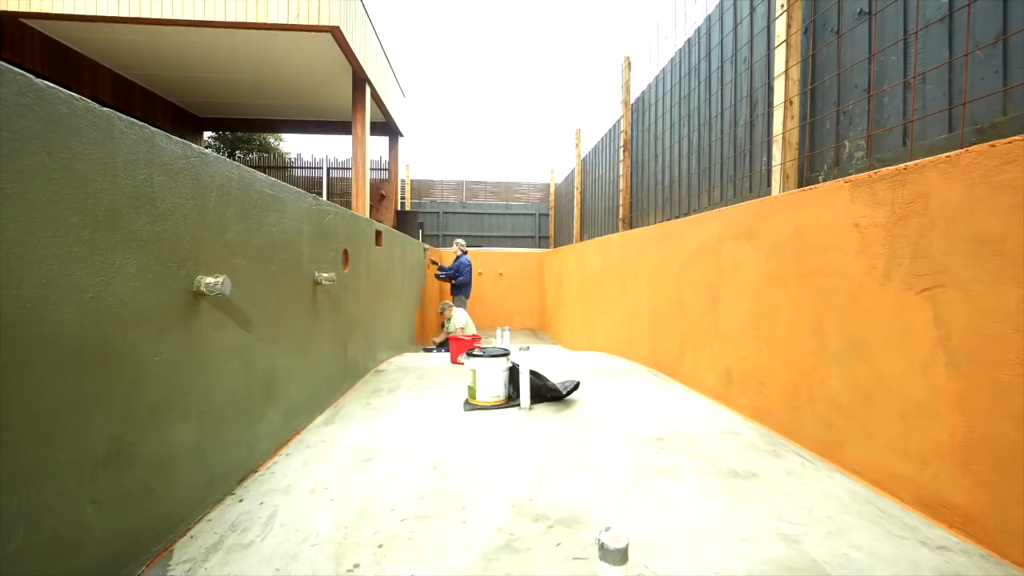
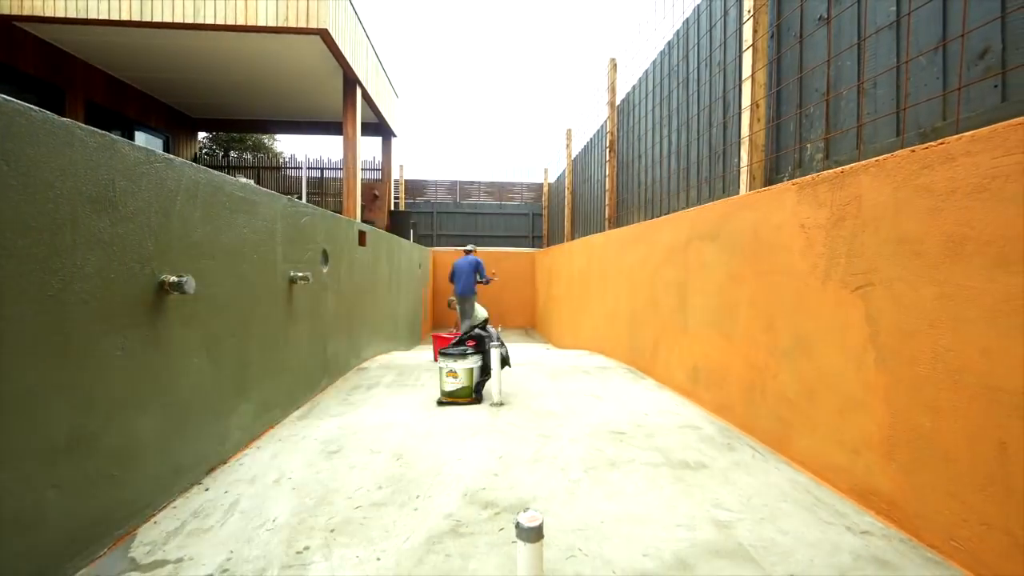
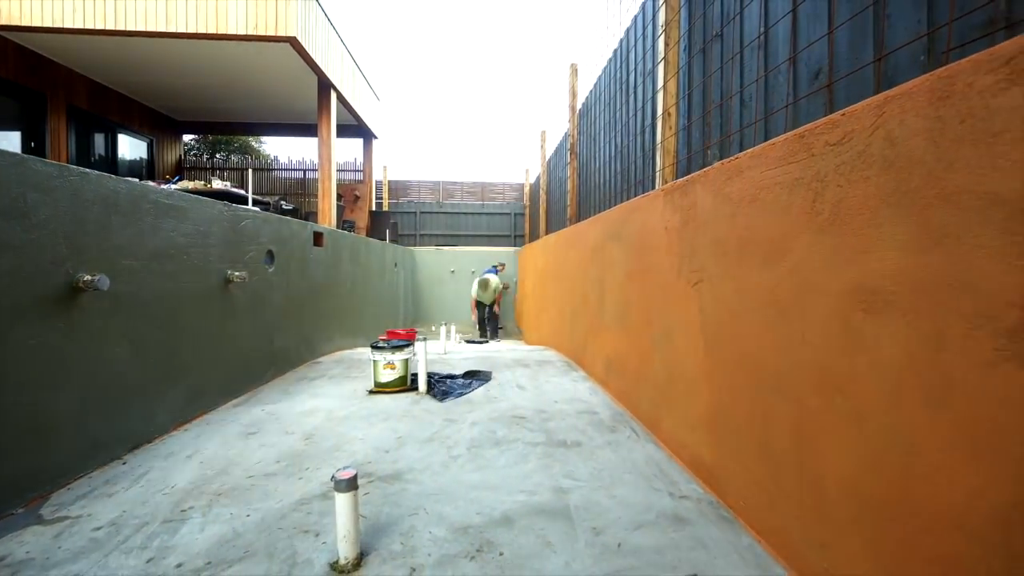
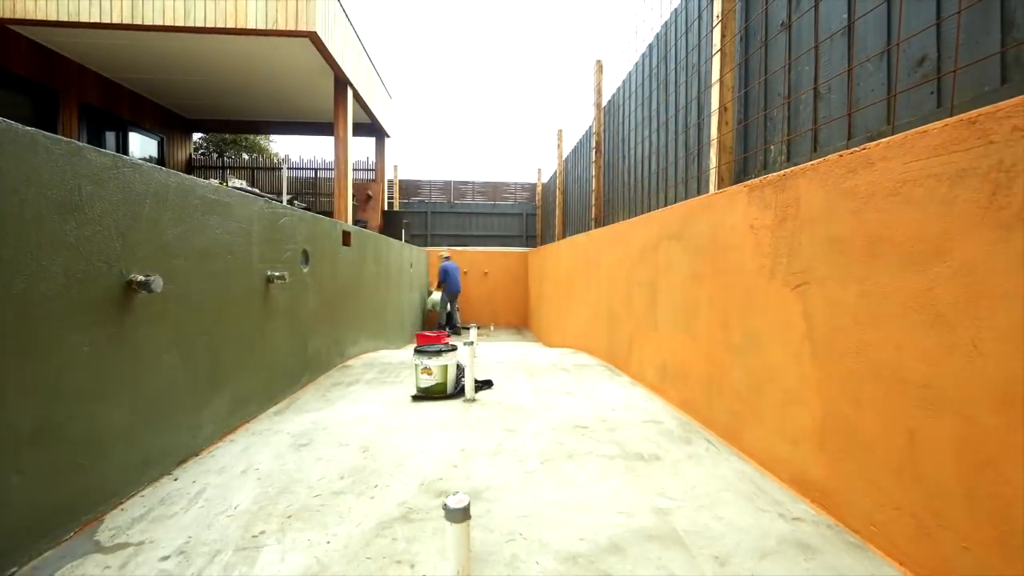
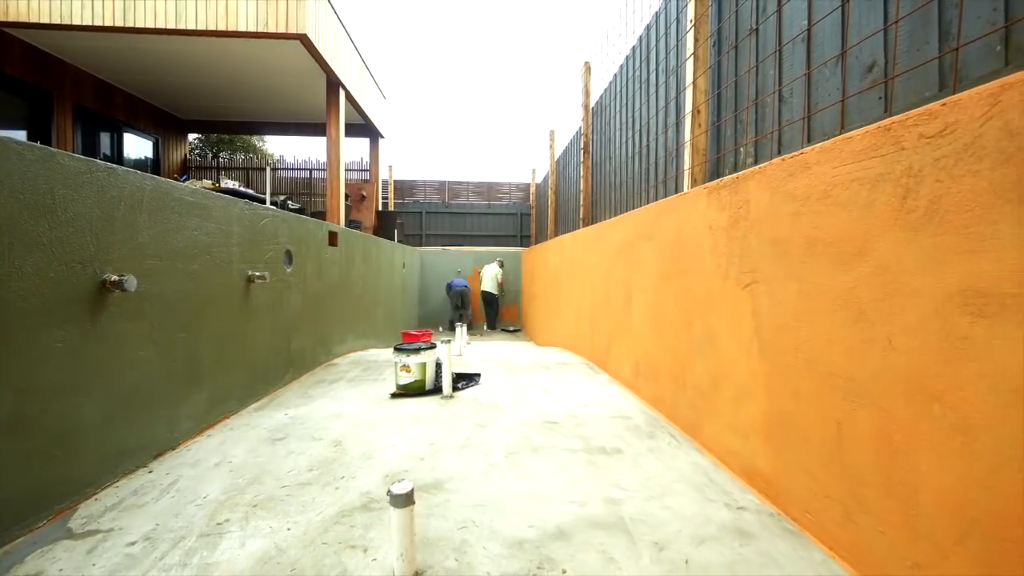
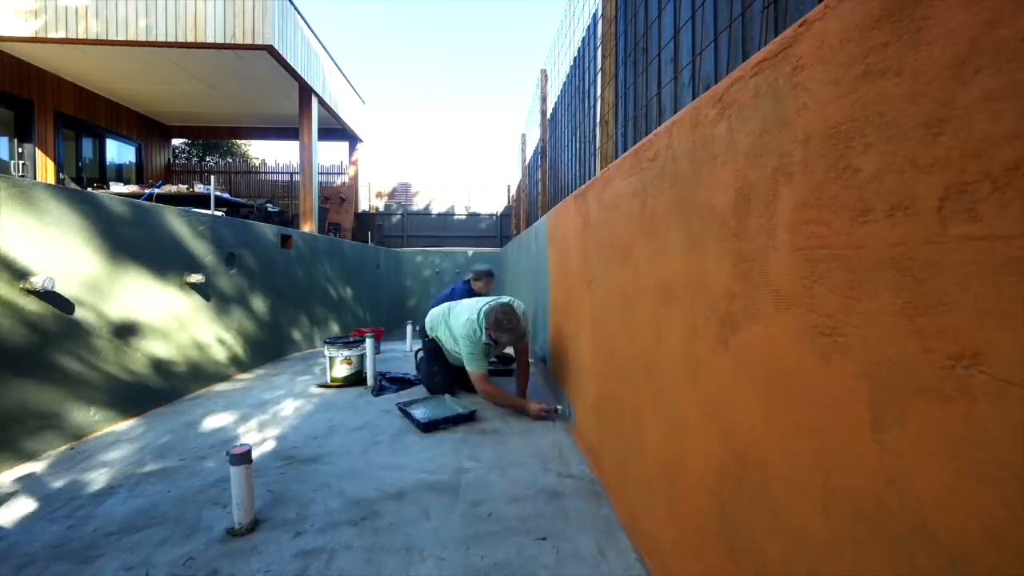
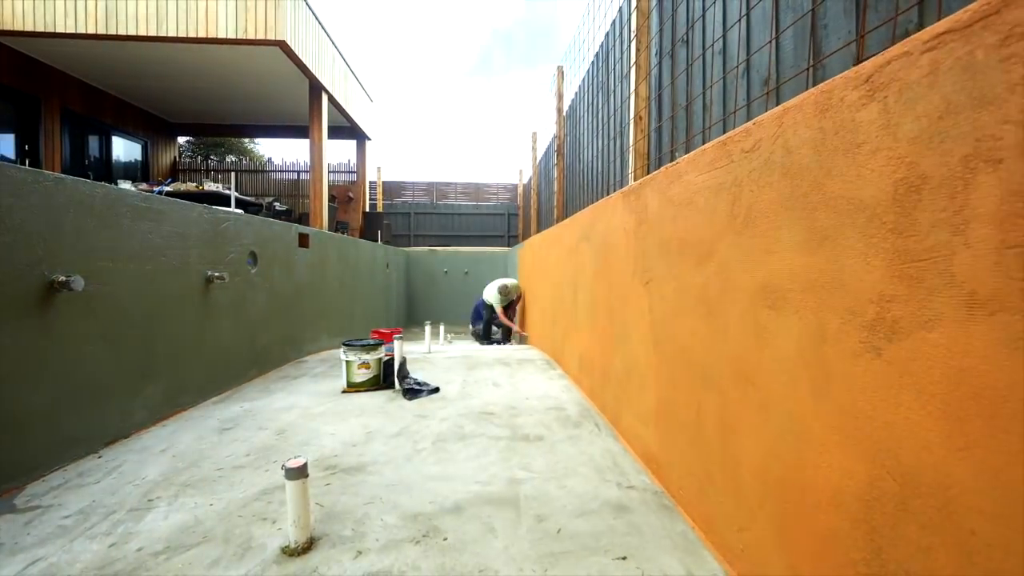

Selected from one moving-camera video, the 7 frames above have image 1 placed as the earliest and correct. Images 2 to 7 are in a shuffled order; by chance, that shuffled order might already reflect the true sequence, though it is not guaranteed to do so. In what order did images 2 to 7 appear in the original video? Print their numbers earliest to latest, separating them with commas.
2, 4, 5, 3, 7, 6
